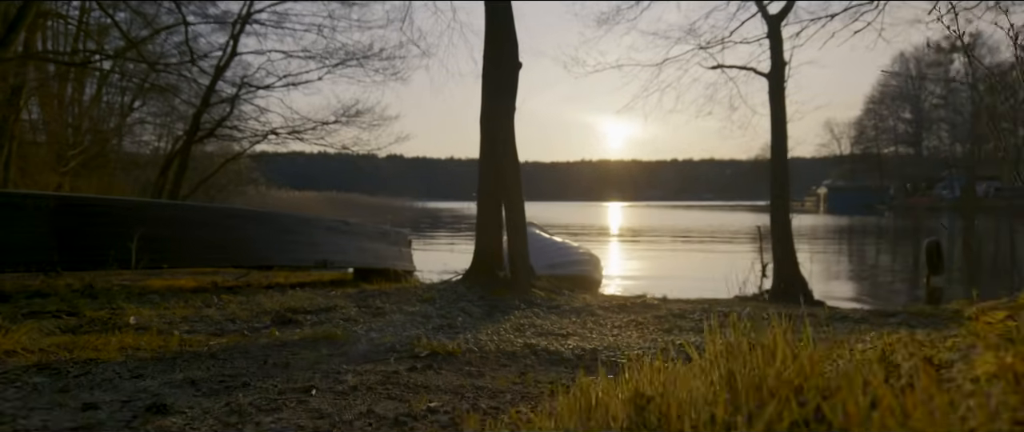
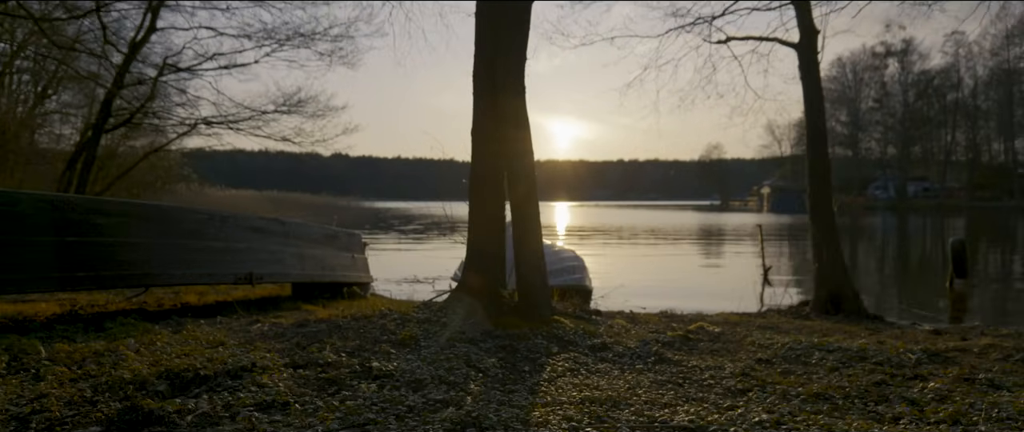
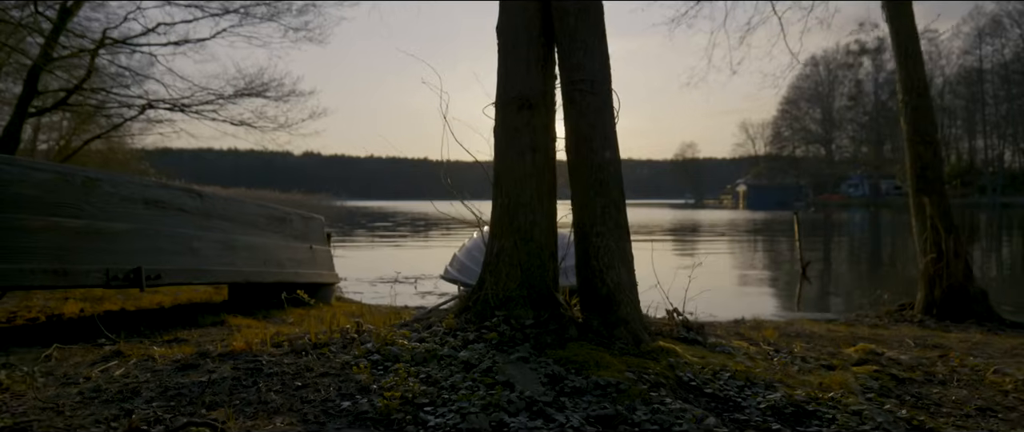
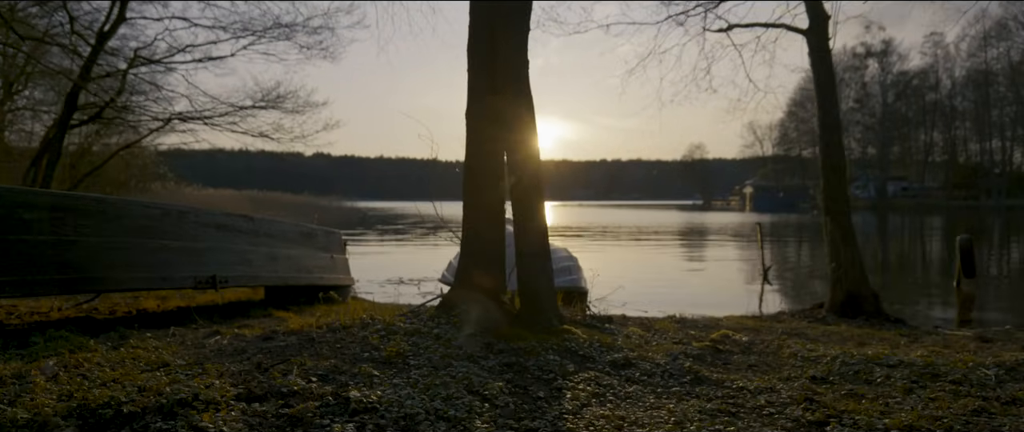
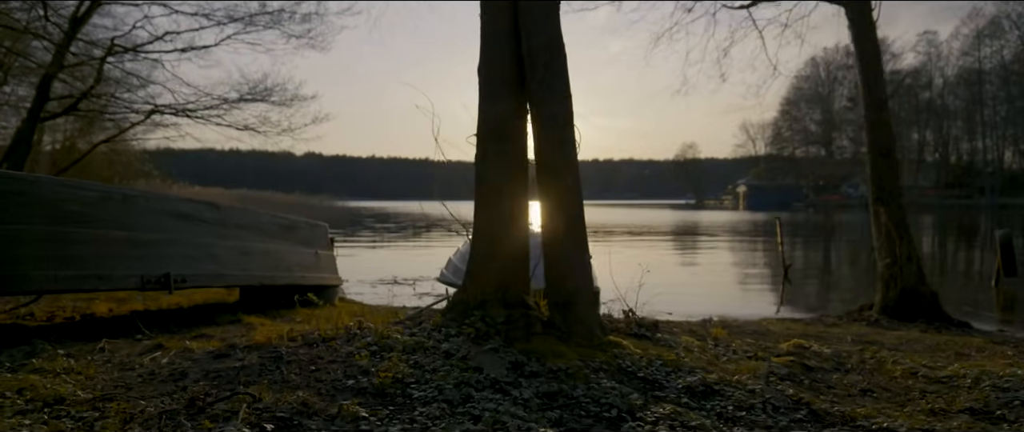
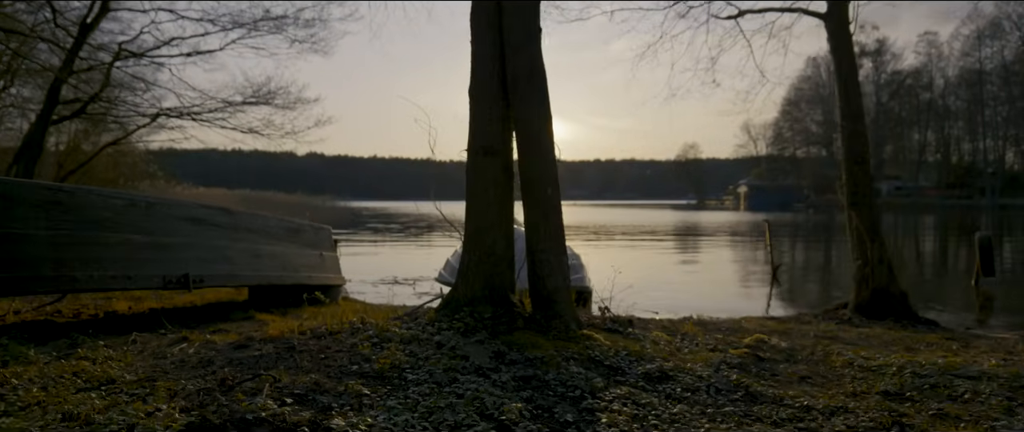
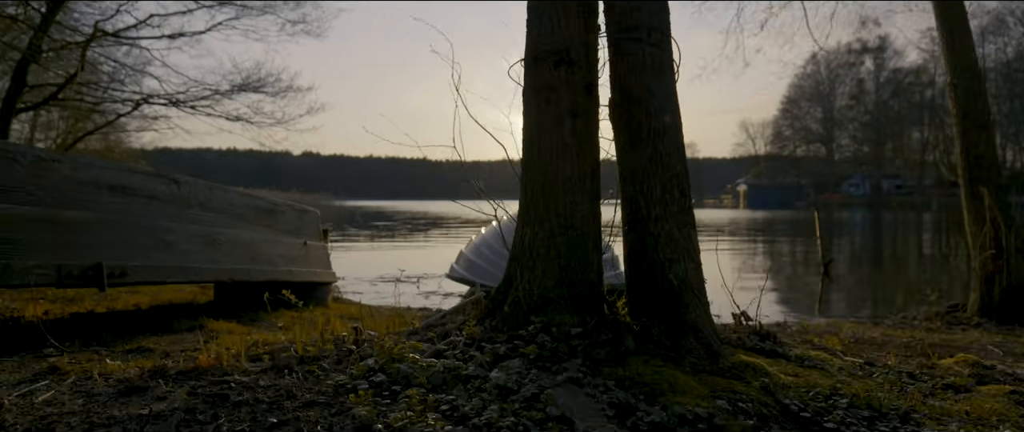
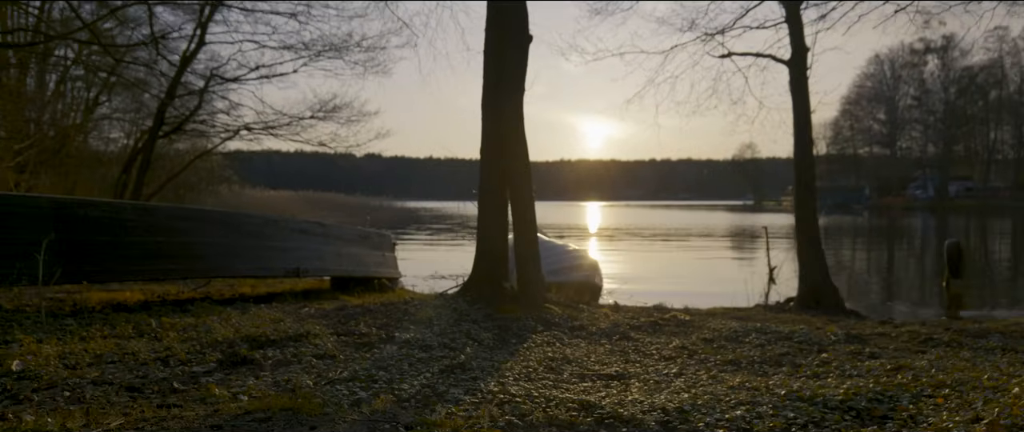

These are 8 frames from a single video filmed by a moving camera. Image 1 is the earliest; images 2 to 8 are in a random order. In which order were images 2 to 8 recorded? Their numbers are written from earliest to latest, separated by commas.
8, 2, 4, 6, 5, 3, 7
